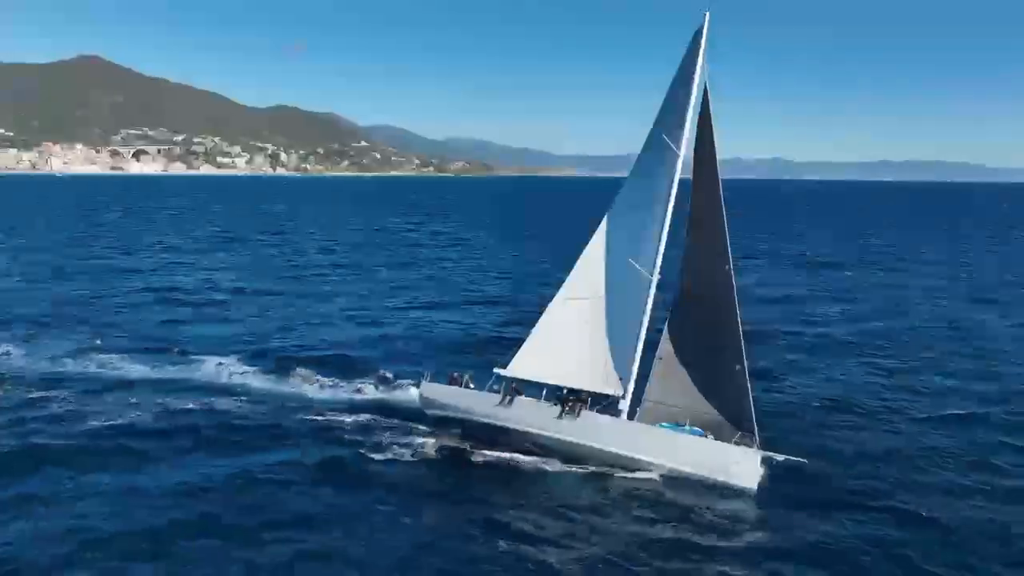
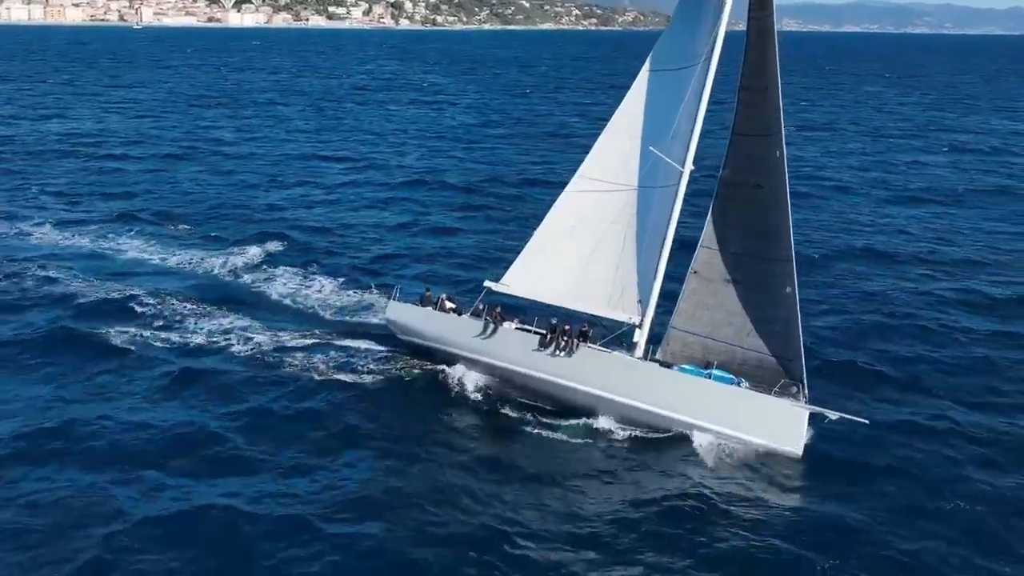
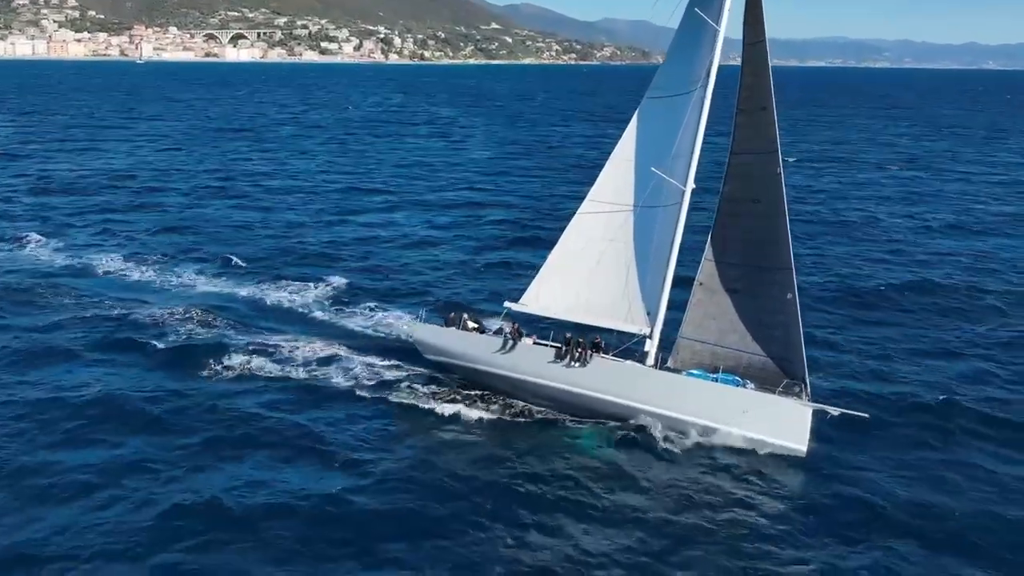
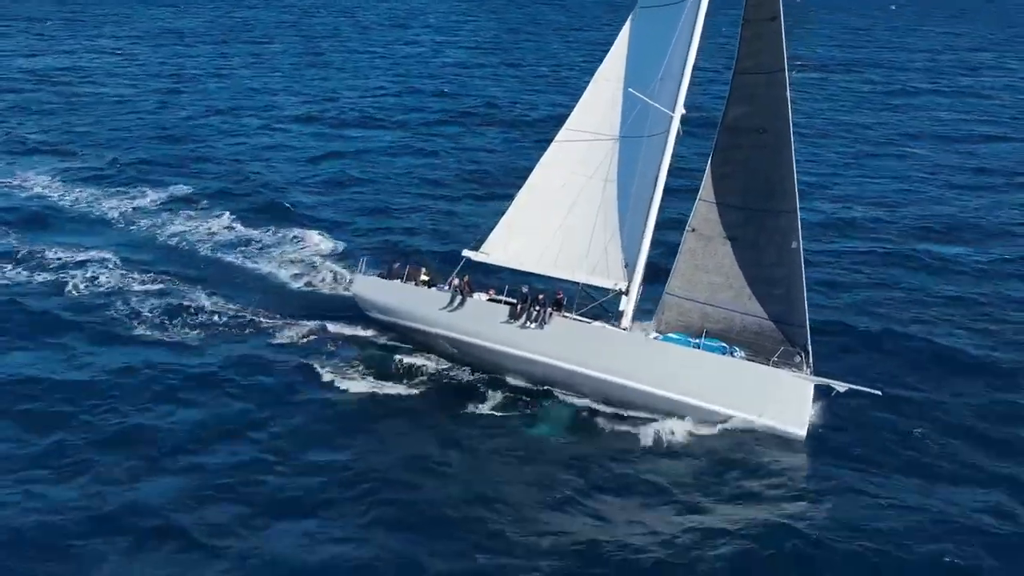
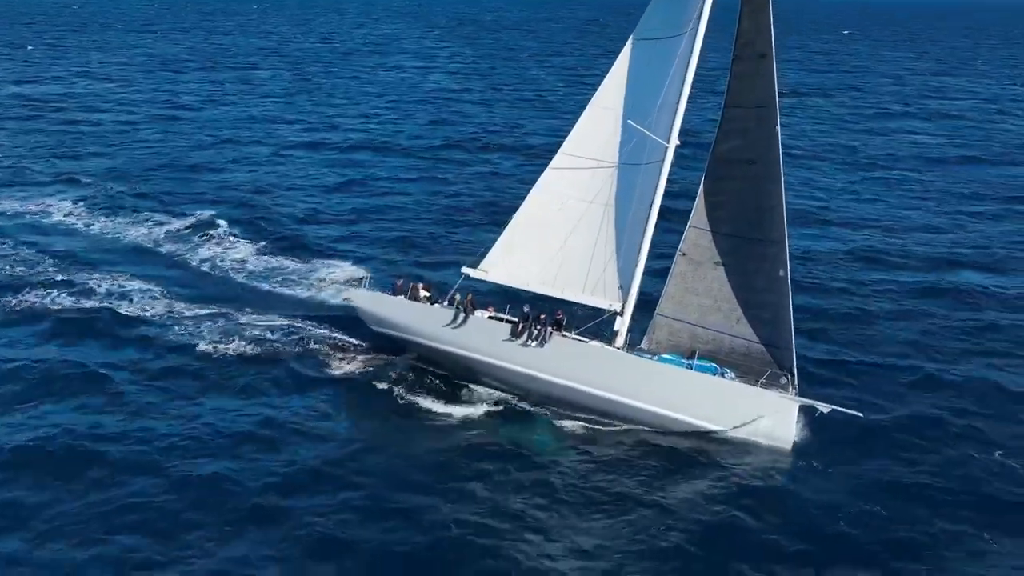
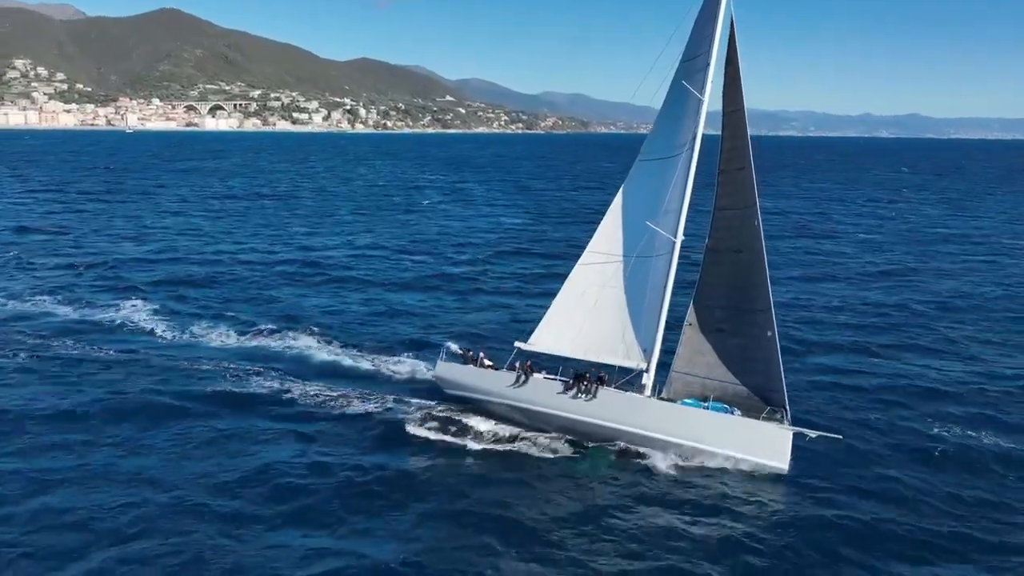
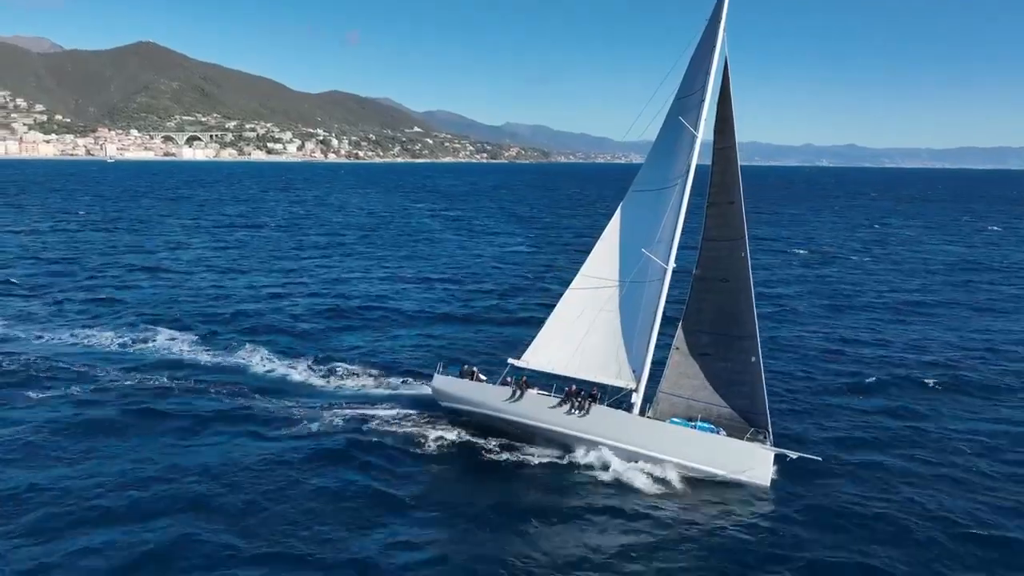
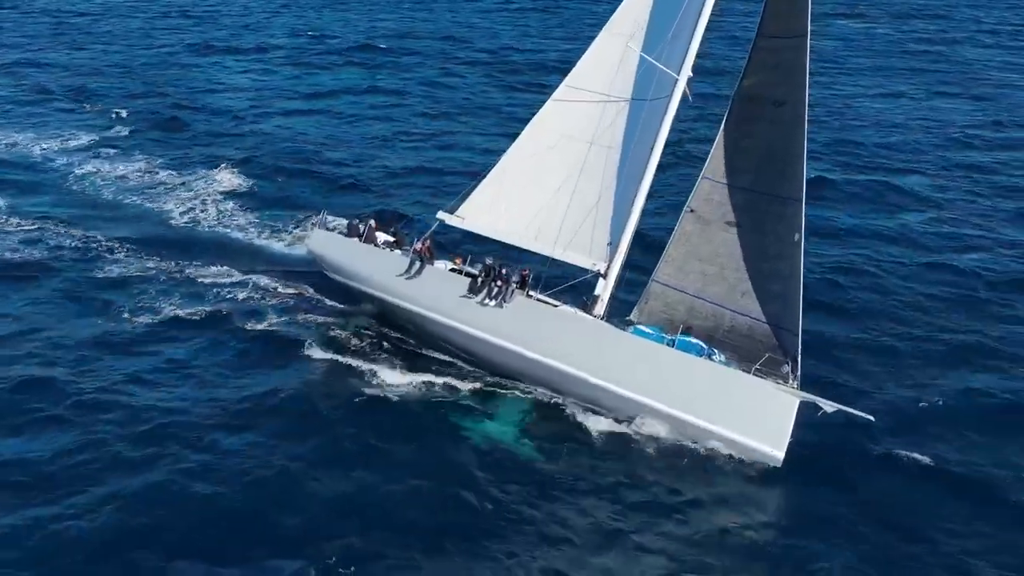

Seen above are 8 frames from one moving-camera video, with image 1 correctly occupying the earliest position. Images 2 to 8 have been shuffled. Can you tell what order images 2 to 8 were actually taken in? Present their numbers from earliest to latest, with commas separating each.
7, 6, 3, 2, 5, 4, 8
